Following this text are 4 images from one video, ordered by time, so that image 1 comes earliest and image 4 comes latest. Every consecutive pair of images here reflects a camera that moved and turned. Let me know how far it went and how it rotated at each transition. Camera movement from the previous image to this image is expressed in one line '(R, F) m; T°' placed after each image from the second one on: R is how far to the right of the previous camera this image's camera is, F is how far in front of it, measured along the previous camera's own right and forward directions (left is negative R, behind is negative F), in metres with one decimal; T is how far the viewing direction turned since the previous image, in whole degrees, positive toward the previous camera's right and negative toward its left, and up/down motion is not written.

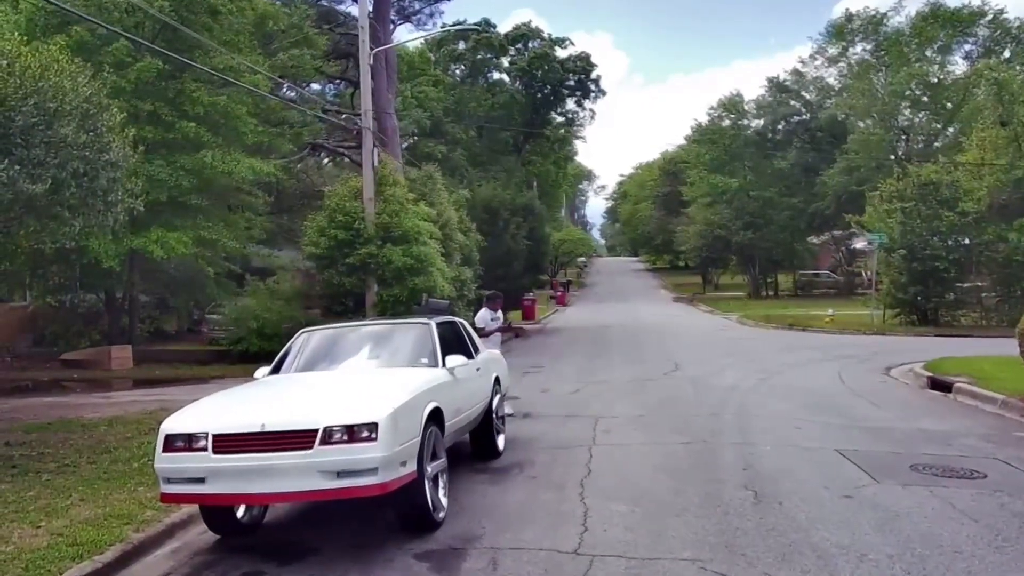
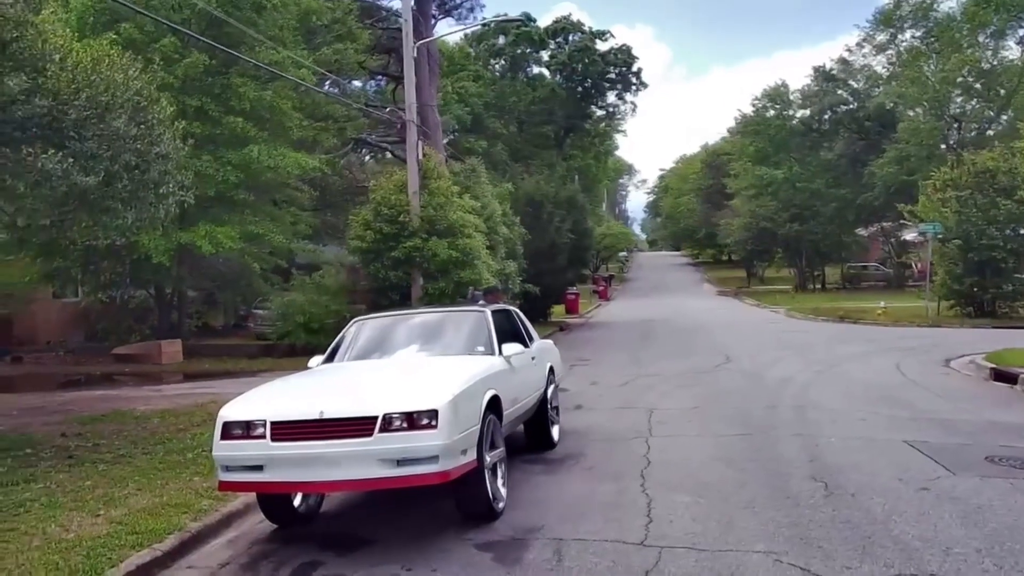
(-0.2, +0.2) m; -2°
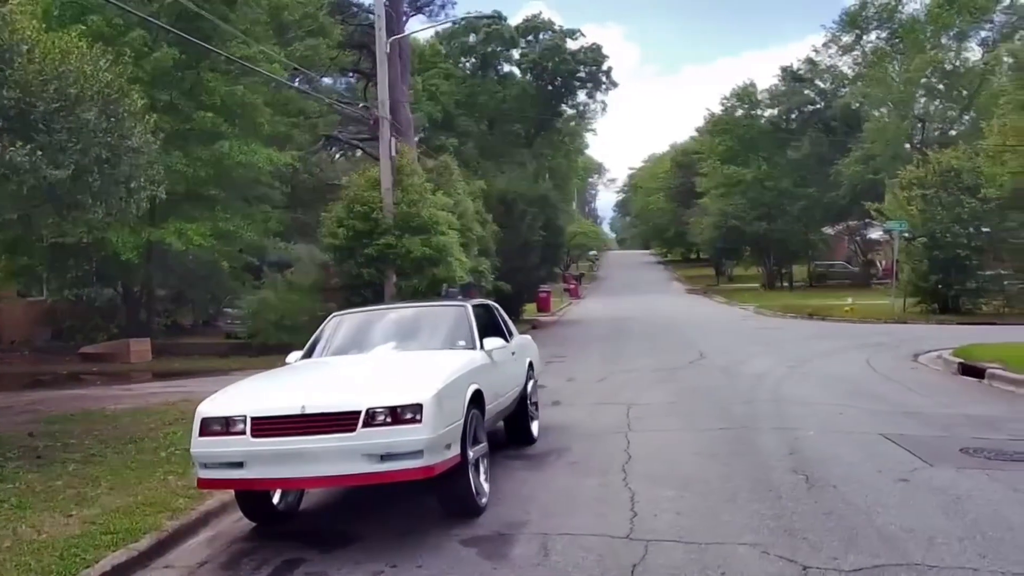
(-0.1, +0.1) m; +2°
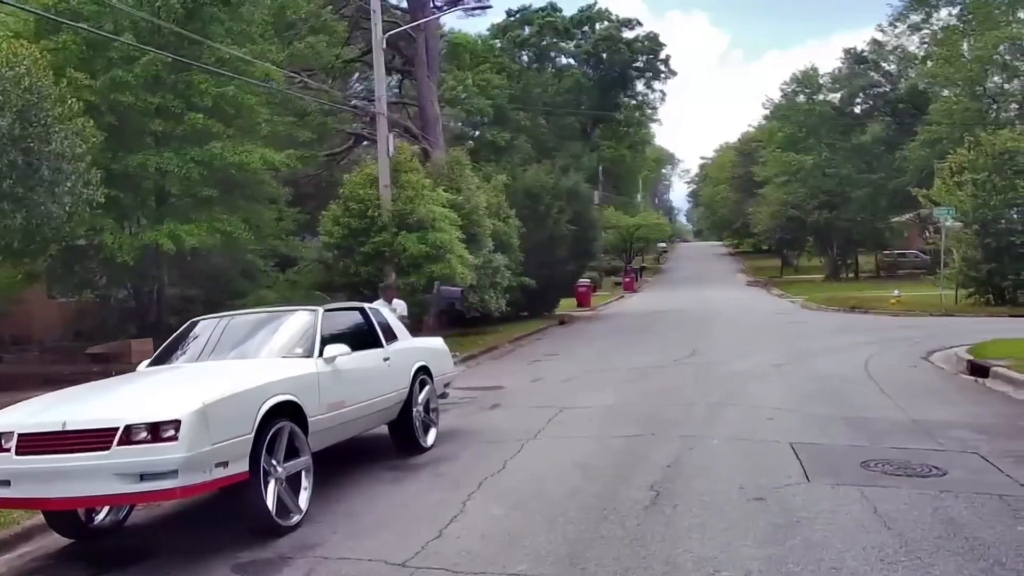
(+2.0, +0.6) m; -5°
